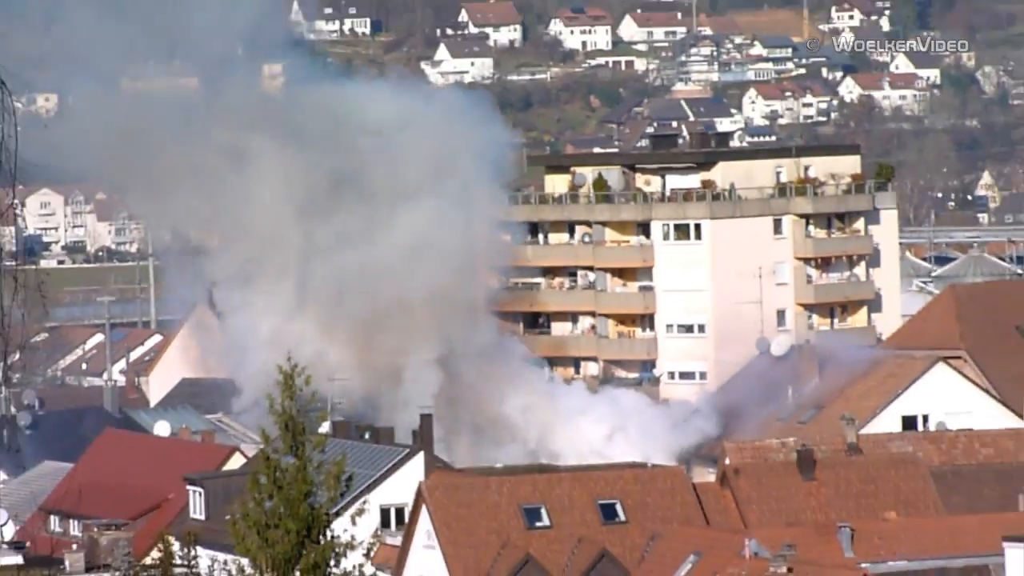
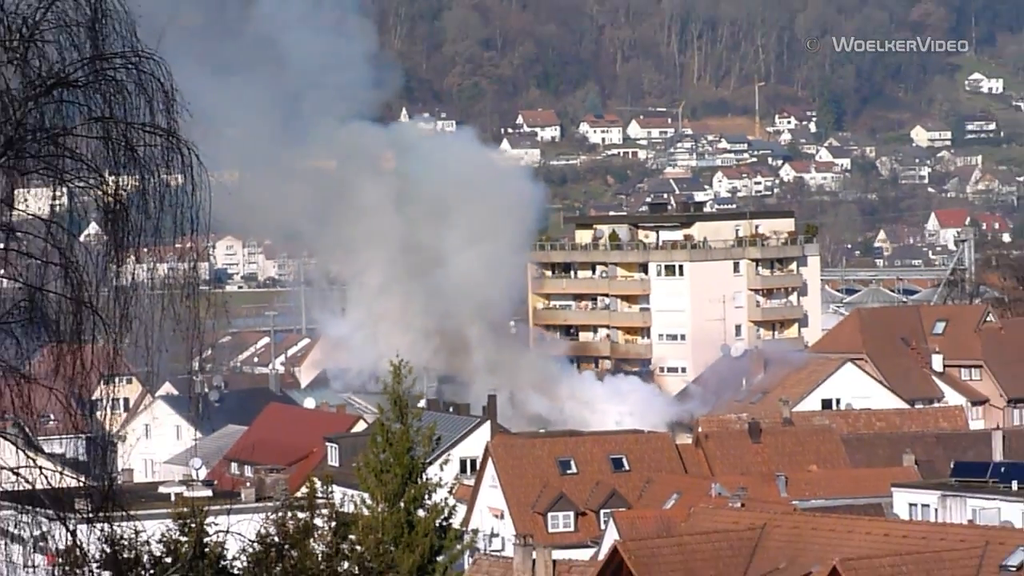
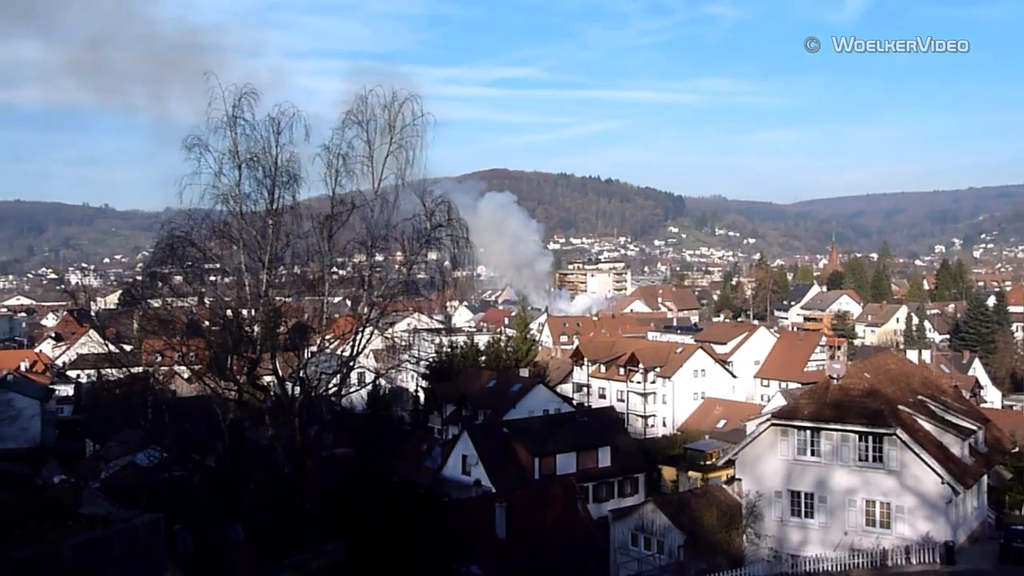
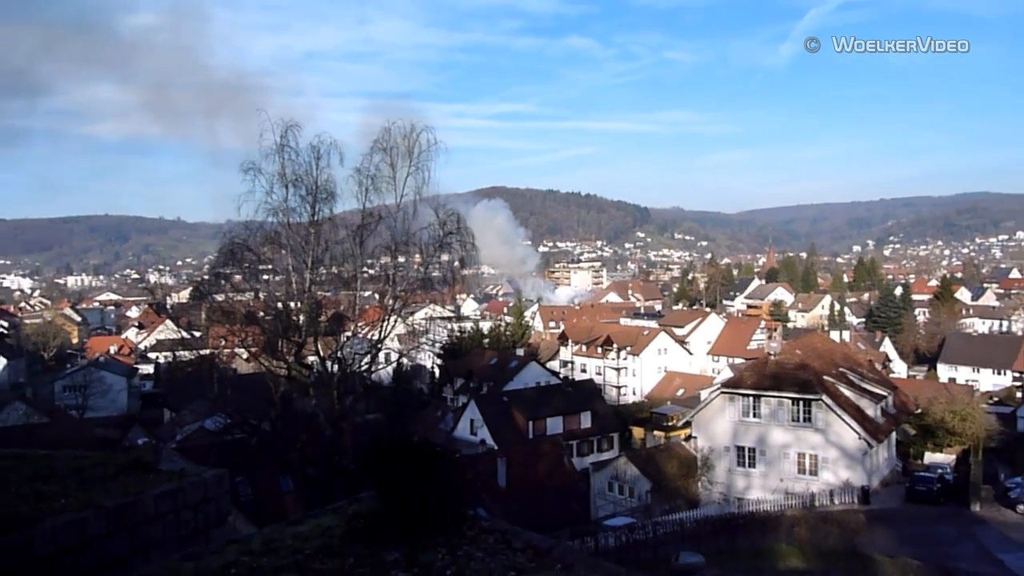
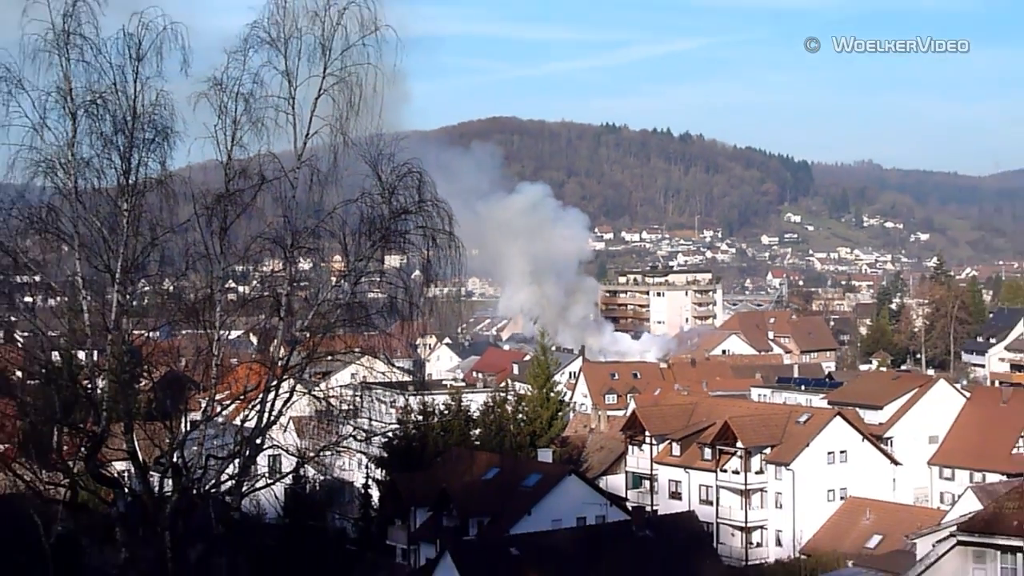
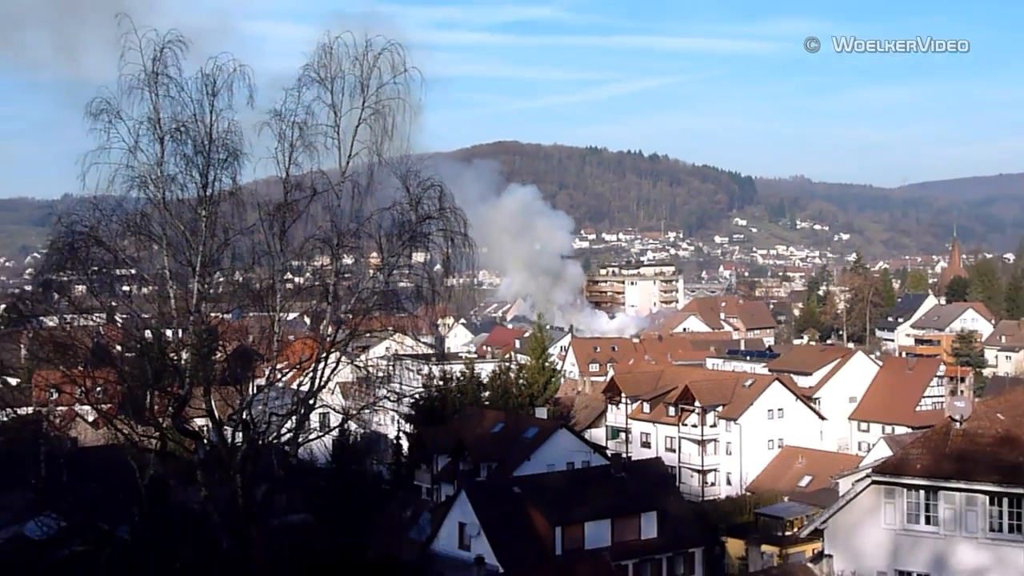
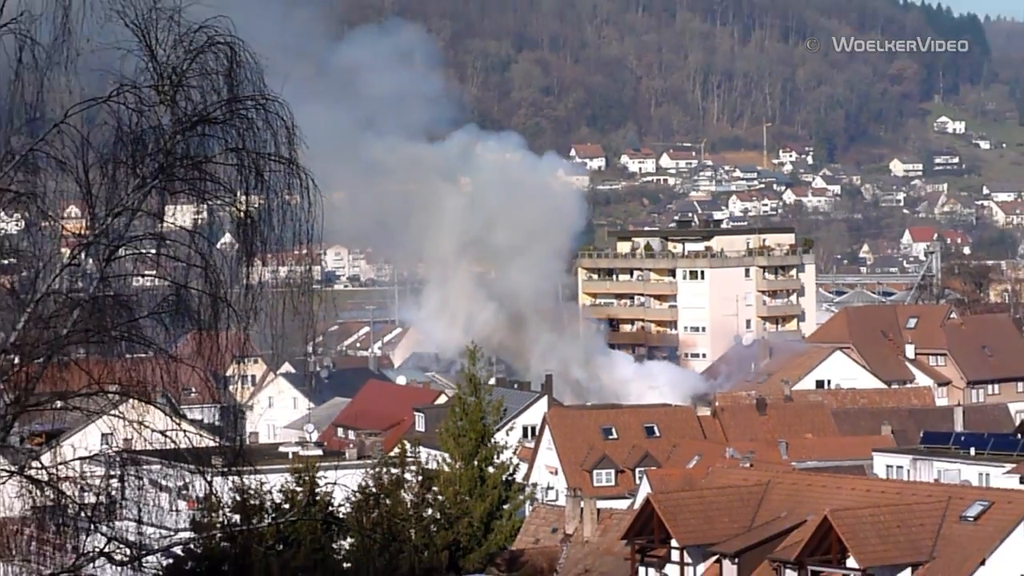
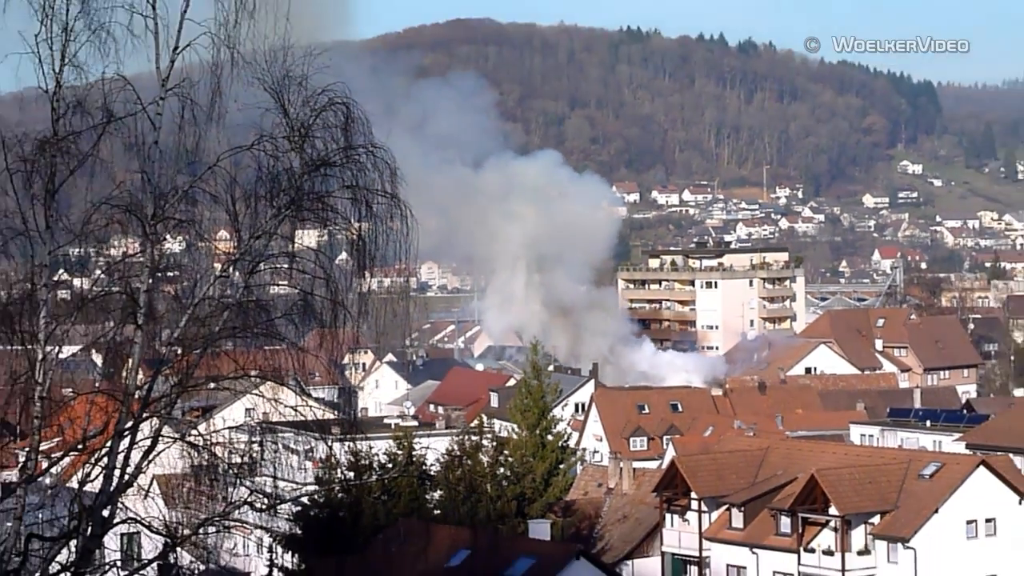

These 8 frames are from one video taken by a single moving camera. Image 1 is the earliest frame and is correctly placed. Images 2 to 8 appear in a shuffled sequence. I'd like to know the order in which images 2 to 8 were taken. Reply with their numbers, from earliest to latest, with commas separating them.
2, 7, 8, 5, 6, 3, 4
